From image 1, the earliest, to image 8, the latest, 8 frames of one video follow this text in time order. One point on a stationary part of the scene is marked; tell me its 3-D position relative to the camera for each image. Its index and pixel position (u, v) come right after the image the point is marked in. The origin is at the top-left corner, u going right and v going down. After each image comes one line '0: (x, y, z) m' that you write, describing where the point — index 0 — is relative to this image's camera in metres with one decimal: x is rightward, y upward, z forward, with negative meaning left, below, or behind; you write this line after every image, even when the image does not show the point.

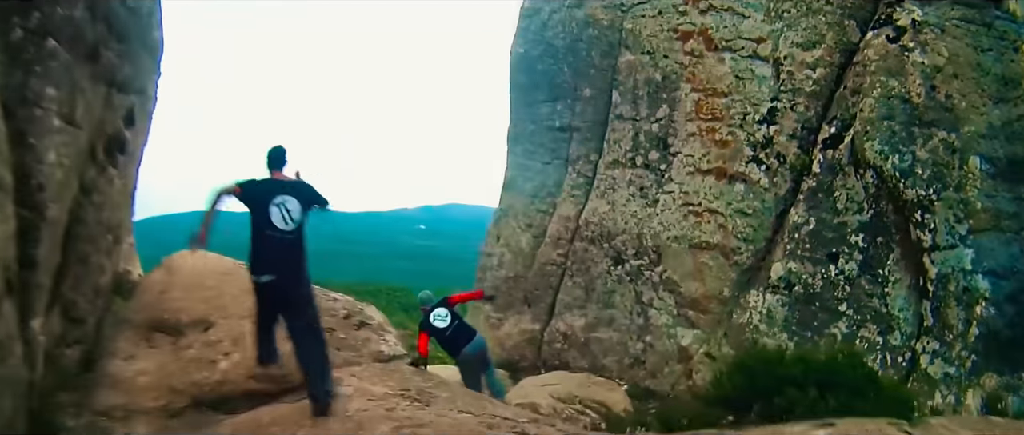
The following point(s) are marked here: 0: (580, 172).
0: (+0.9, +0.6, +12.1) m
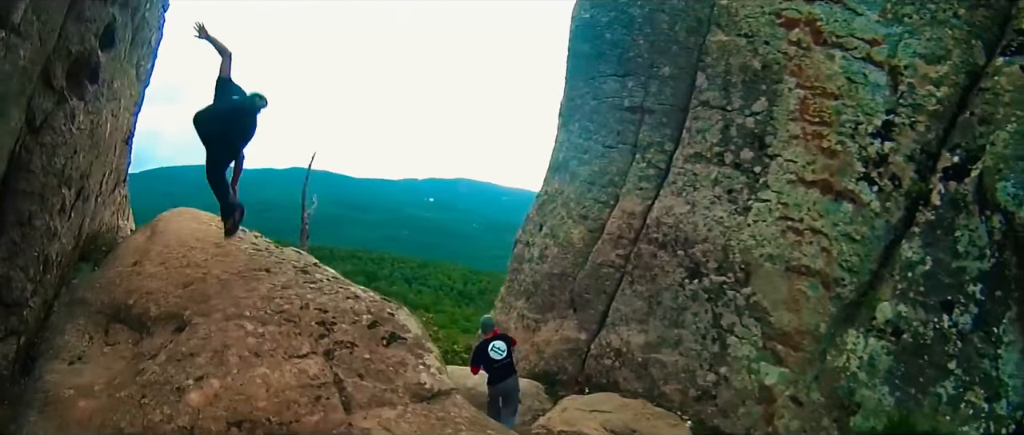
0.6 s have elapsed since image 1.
0: (+1.6, +0.6, +10.3) m
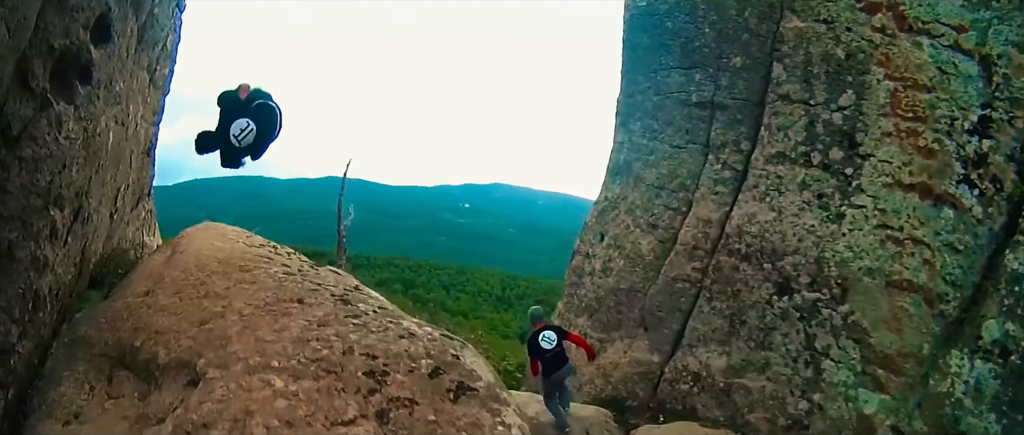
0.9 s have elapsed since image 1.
0: (+2.2, +0.6, +9.3) m
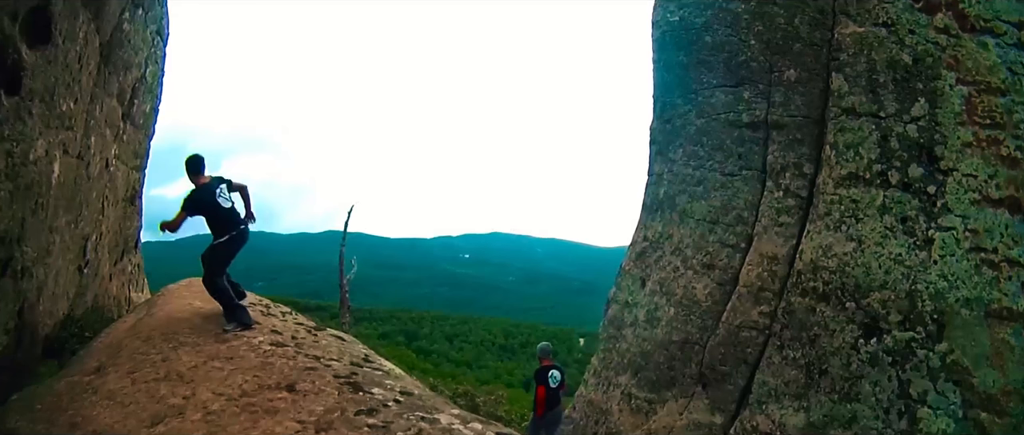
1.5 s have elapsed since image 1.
0: (+2.5, +0.3, +8.0) m
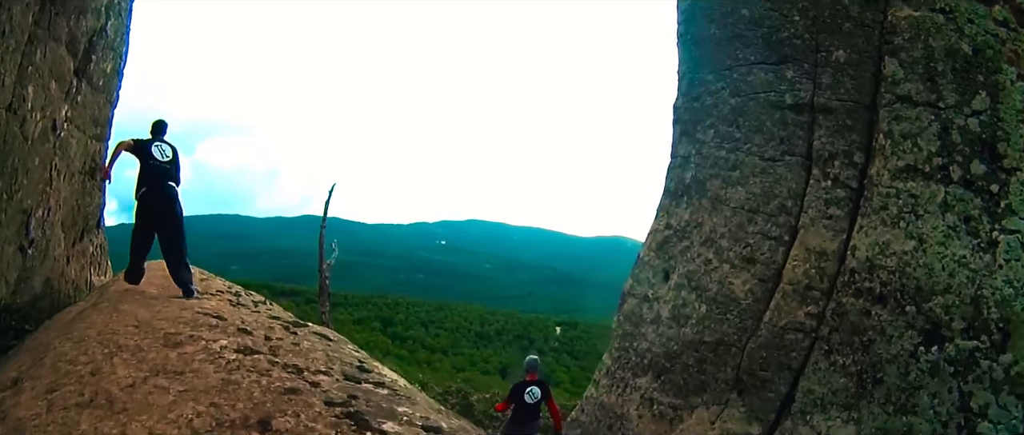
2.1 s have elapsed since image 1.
0: (+2.6, +0.3, +7.2) m
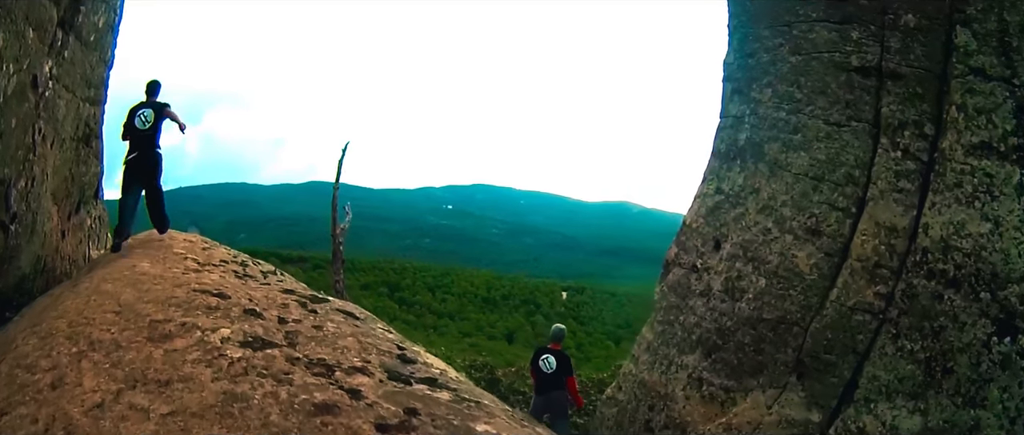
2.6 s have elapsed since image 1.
0: (+2.9, +0.5, +6.6) m
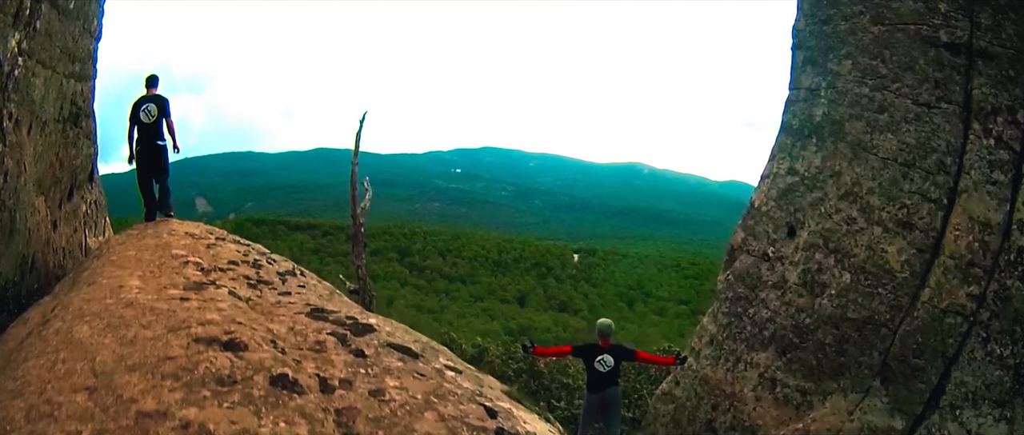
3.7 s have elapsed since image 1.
0: (+3.3, +0.6, +6.1) m
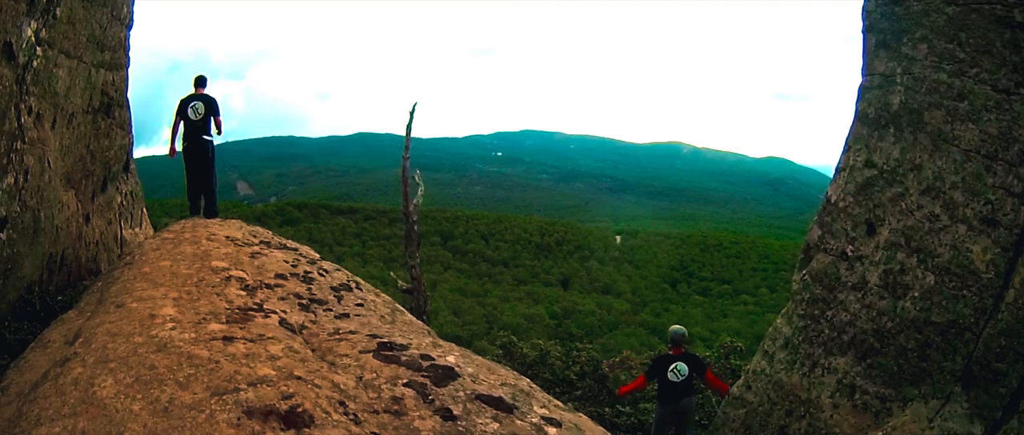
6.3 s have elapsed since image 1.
0: (+3.7, +0.6, +5.7) m
